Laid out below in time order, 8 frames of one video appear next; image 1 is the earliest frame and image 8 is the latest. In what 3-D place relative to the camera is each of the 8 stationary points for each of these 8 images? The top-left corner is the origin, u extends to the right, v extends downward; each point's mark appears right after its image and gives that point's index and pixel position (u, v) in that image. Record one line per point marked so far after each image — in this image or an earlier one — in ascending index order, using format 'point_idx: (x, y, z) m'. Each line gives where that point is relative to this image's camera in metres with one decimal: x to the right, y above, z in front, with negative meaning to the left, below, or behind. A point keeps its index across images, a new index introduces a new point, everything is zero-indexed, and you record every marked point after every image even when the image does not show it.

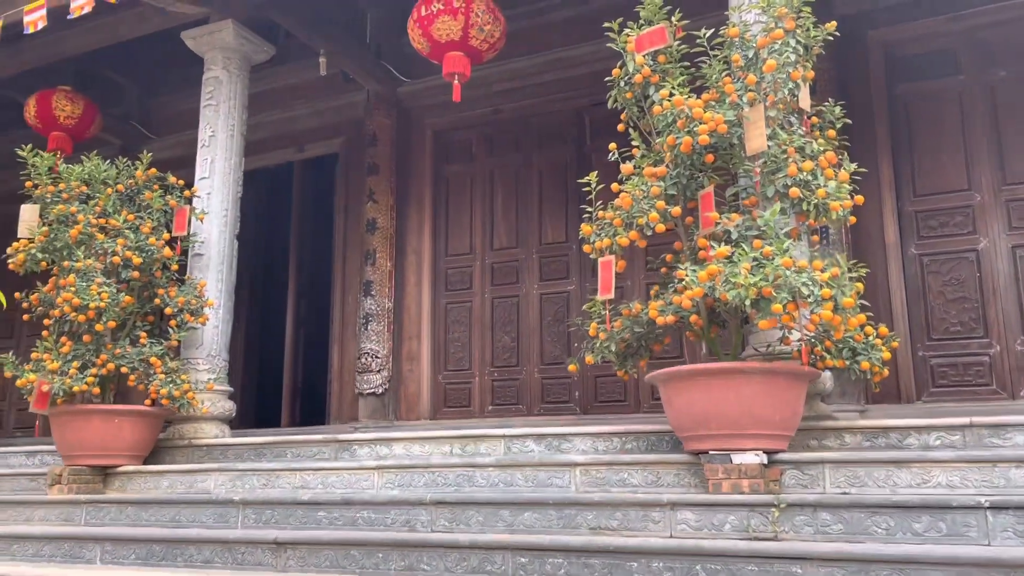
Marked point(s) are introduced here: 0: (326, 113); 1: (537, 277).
0: (-1.4, +1.3, +6.0) m
1: (+0.2, +0.1, +5.3) m
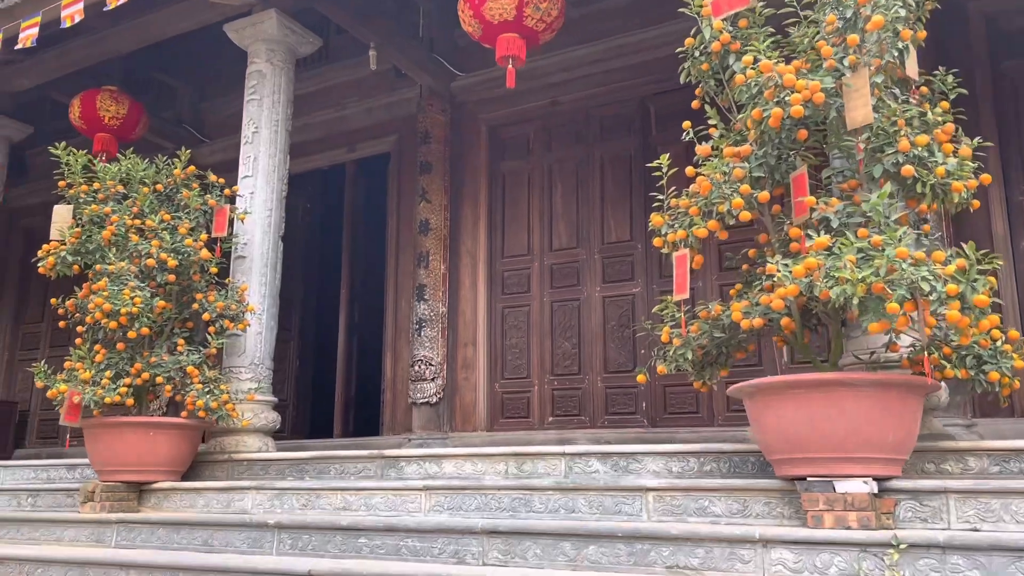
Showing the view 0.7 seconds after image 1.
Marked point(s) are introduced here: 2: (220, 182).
0: (-1.0, +1.3, +5.8) m
1: (+0.5, +0.1, +4.9) m
2: (-1.4, +0.5, +3.8) m
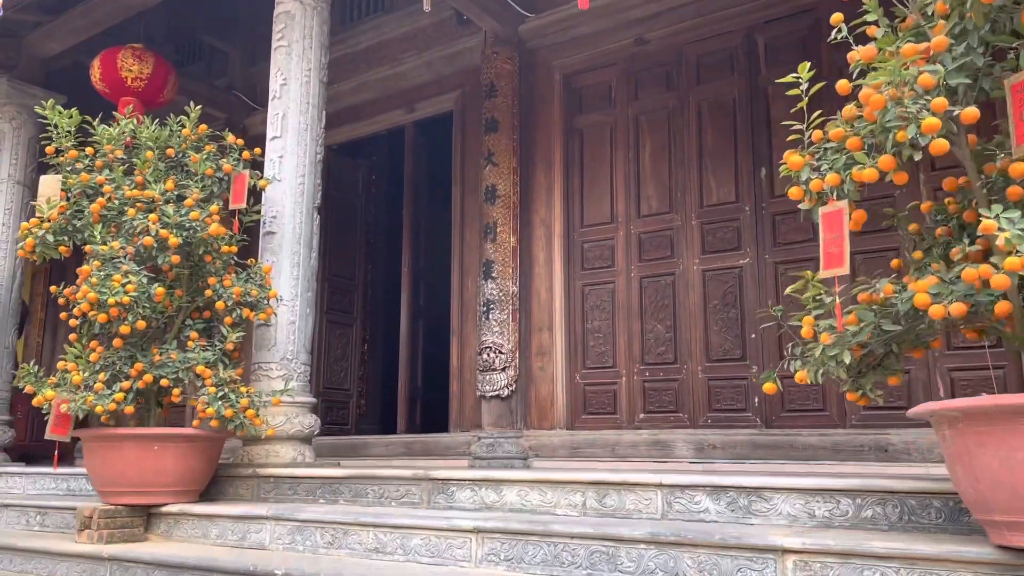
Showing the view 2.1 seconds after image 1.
0: (-0.5, +1.4, +5.1) m
1: (+0.9, +0.2, +4.1) m
2: (-1.1, +0.6, +3.2) m
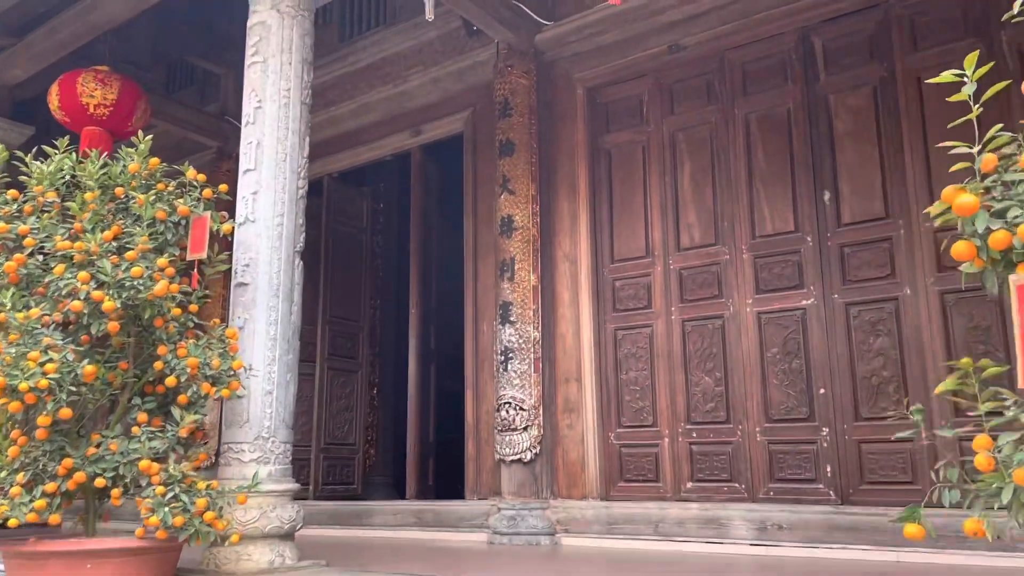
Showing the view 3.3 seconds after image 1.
0: (-0.4, +1.2, +4.6) m
1: (+1.0, 0.0, +3.5) m
2: (-1.0, +0.3, +2.6) m
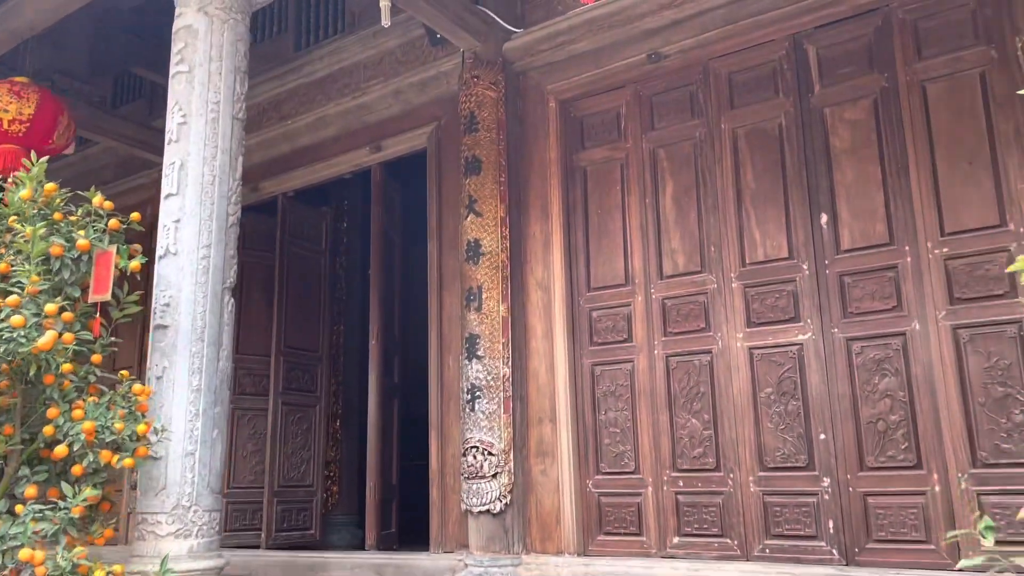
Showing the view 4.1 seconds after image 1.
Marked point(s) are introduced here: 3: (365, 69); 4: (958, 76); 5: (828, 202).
0: (-0.5, +1.0, +4.2) m
1: (+0.9, -0.1, +3.2) m
2: (-1.1, +0.2, +2.2) m
3: (-0.8, +1.2, +4.3) m
4: (+1.6, +0.7, +2.9) m
5: (+1.2, +0.3, +3.0) m
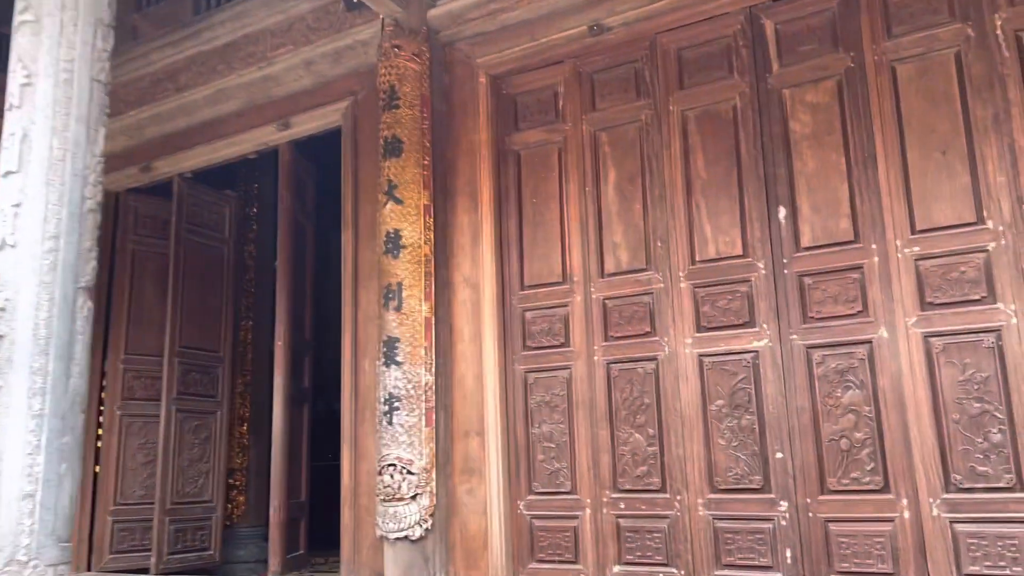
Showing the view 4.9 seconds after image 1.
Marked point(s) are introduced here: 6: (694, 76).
0: (-0.9, +1.0, +3.7) m
1: (+0.6, -0.1, +2.8) m
2: (-1.3, +0.2, +1.8) m
3: (-1.1, +1.2, +3.9) m
4: (+1.3, +0.7, +2.6) m
5: (+0.9, +0.3, +2.7) m
6: (+0.7, +0.8, +3.0) m
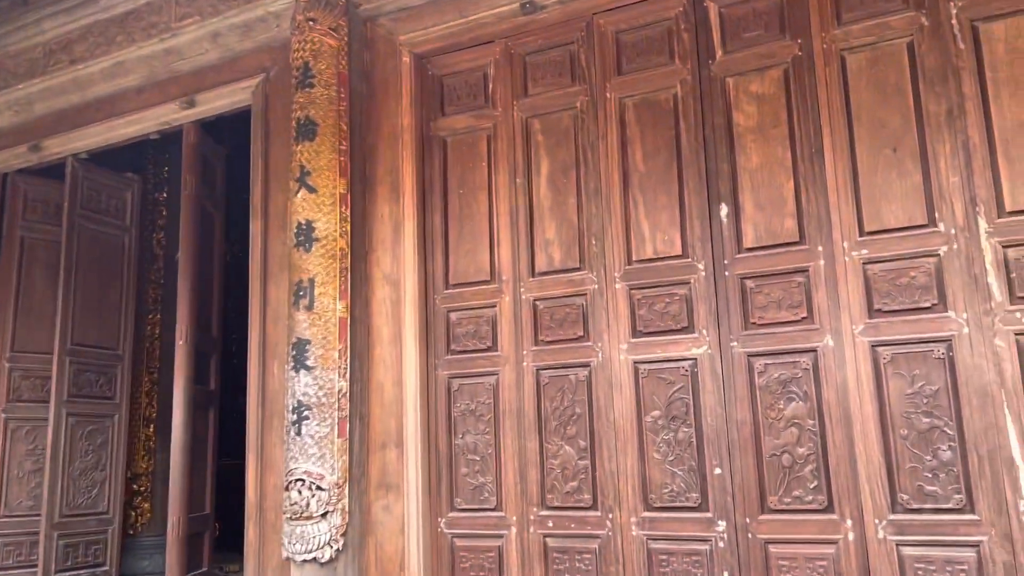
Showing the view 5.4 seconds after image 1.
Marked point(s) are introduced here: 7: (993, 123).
0: (-1.2, +1.1, +3.4) m
1: (+0.4, -0.1, +2.6) m
2: (-1.5, +0.2, +1.4) m
3: (-1.4, +1.2, +3.5) m
4: (+1.1, +0.7, +2.4) m
5: (+0.7, +0.3, +2.6) m
6: (+0.4, +0.8, +2.8) m
7: (+1.3, +0.5, +2.3) m
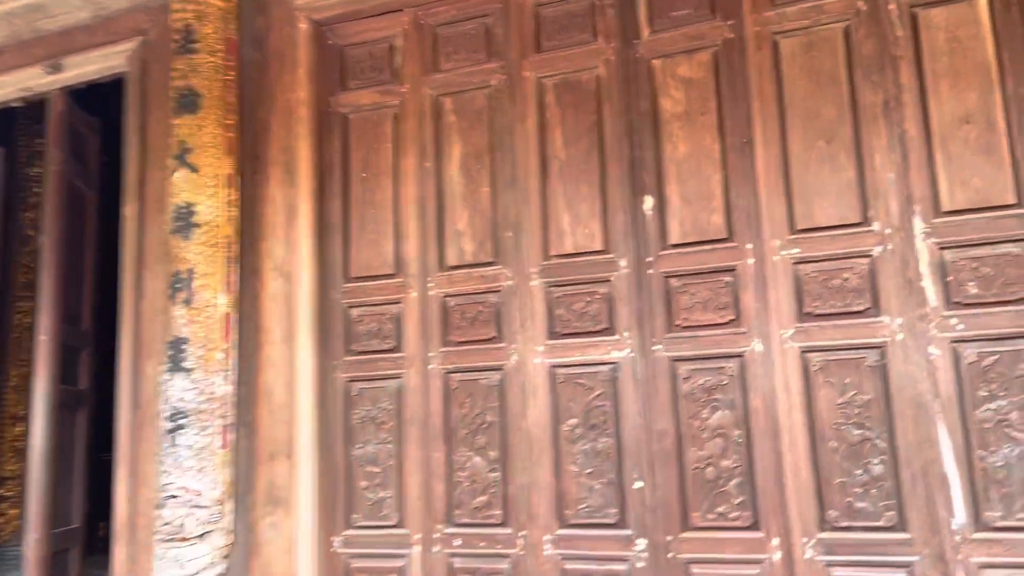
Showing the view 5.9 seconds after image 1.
0: (-1.5, +1.1, +3.0) m
1: (+0.1, -0.1, +2.4) m
2: (-1.6, +0.2, +1.0) m
3: (-1.8, +1.3, +3.1) m
4: (+0.8, +0.7, +2.3) m
5: (+0.4, +0.3, +2.4) m
6: (+0.1, +0.8, +2.6) m
7: (+1.1, +0.4, +2.1) m
